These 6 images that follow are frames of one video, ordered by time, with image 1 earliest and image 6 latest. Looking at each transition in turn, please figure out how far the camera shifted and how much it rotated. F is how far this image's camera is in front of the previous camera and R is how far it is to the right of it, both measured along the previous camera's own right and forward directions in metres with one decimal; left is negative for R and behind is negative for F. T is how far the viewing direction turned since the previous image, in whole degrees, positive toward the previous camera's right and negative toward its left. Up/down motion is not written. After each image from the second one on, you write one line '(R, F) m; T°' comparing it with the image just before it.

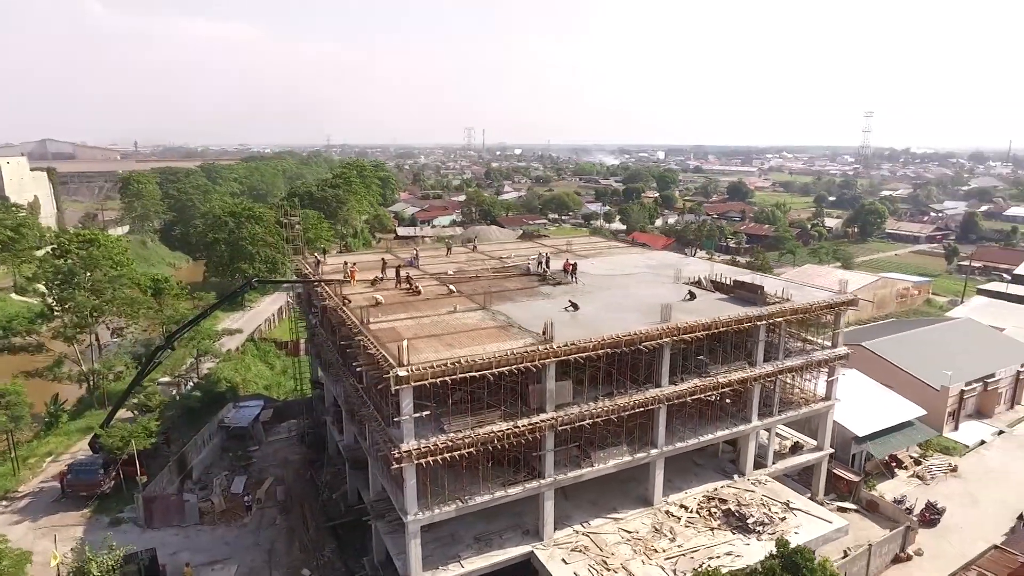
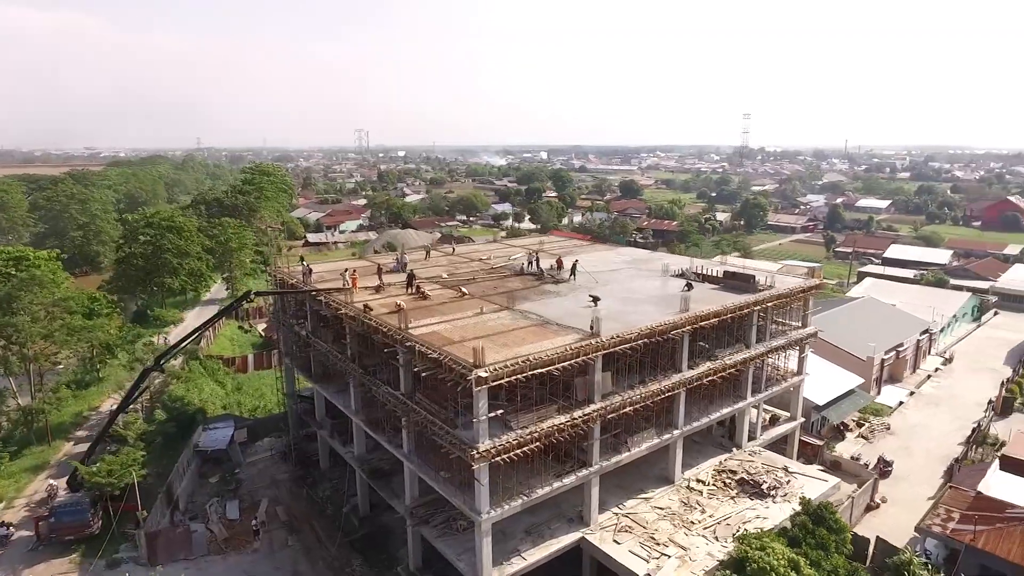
(-4.4, -0.2) m; +10°
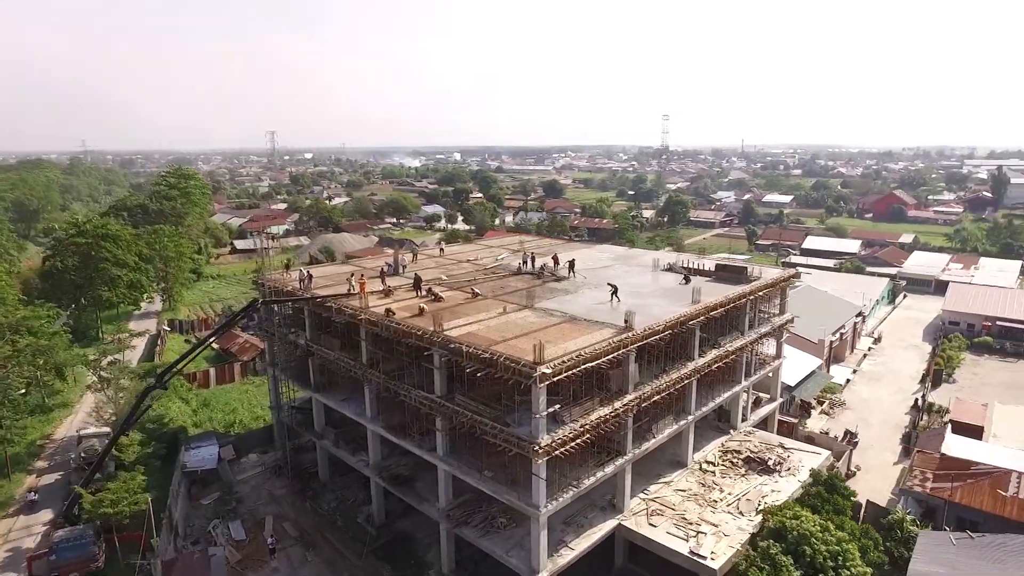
(-3.5, -0.1) m; +8°
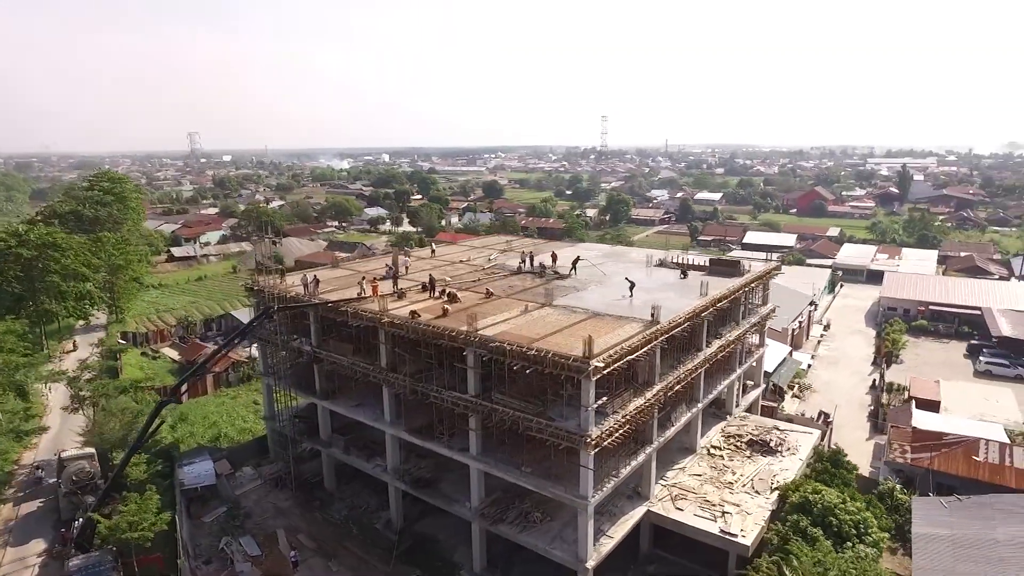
(-3.0, -0.2) m; +6°
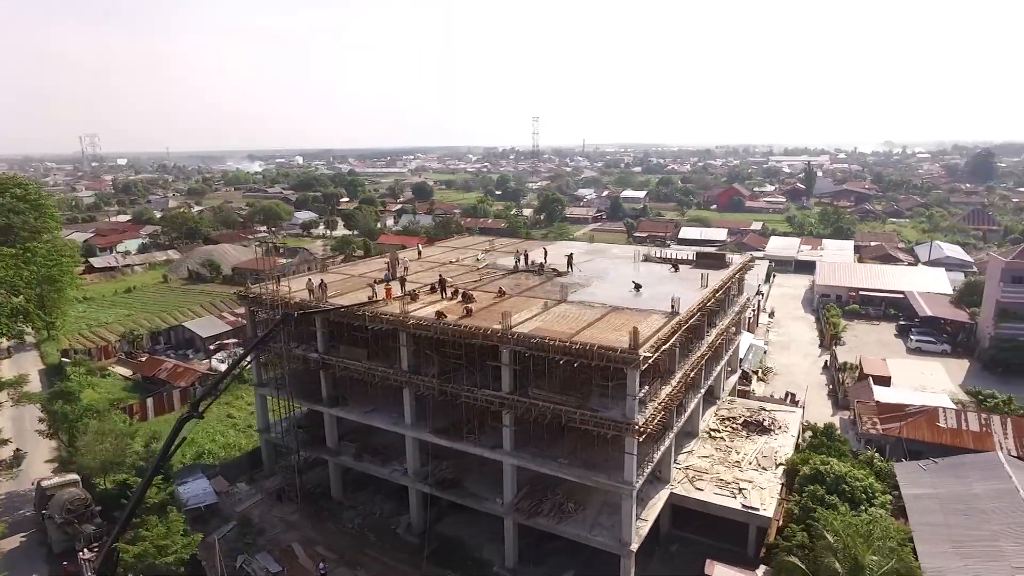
(-3.4, -0.2) m; +7°
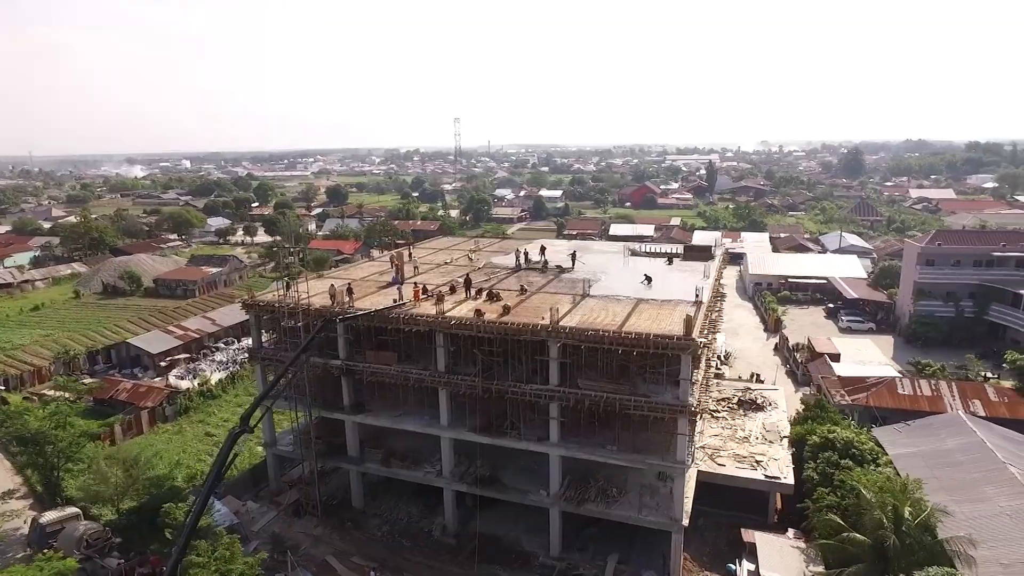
(-4.3, -0.2) m; +9°
